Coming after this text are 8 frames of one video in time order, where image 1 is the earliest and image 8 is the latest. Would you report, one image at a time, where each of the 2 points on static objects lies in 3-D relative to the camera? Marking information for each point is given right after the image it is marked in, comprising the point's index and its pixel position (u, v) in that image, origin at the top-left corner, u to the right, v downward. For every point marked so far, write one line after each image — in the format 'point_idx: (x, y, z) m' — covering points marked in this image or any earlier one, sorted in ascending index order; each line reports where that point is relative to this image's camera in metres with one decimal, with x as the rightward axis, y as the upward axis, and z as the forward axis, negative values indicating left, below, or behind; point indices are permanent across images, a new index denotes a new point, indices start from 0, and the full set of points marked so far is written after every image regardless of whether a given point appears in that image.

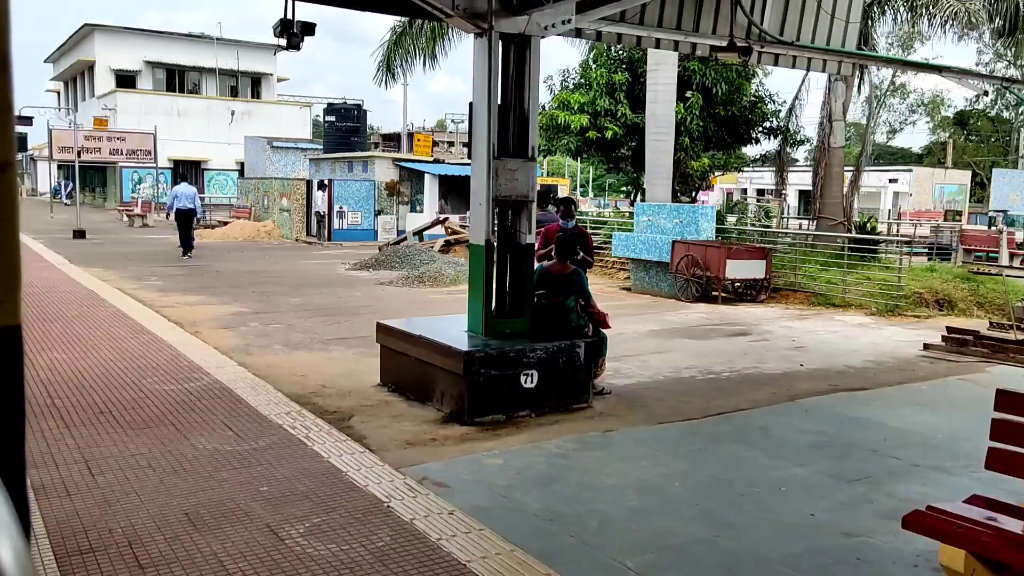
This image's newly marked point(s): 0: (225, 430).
0: (-2.1, -1.0, +6.1) m
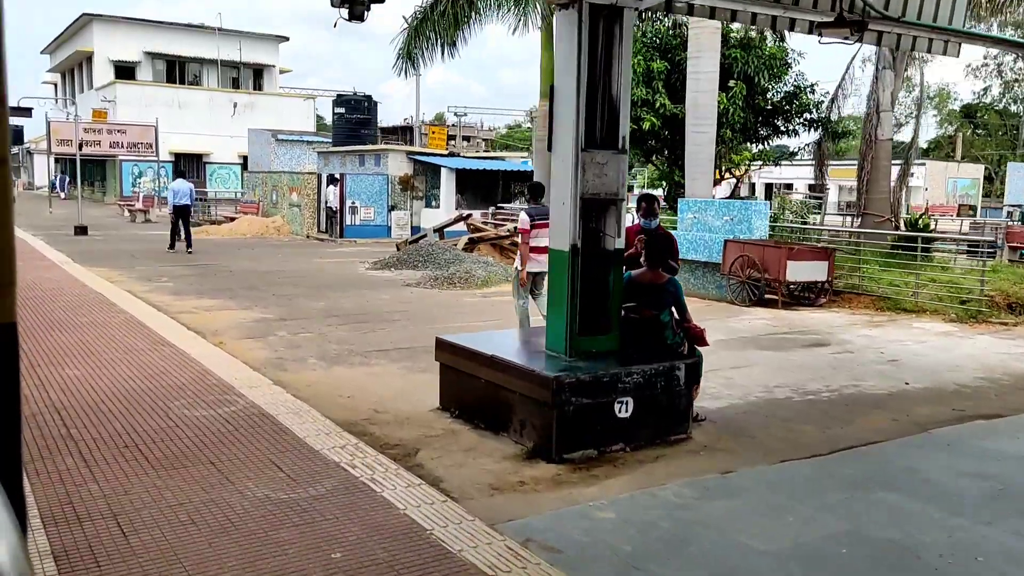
0: (-1.4, -1.1, +5.2) m
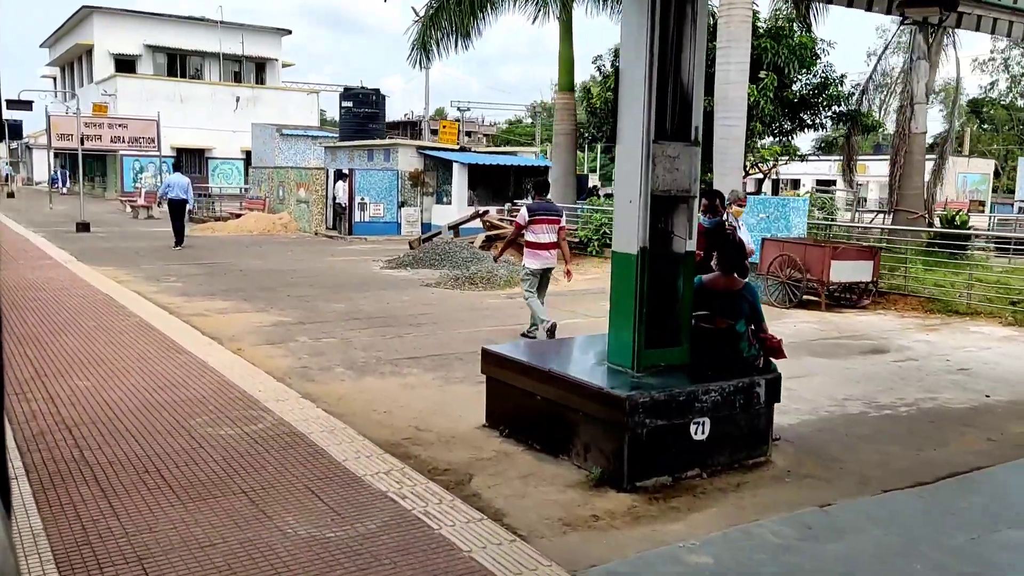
0: (-1.1, -1.2, +4.6) m
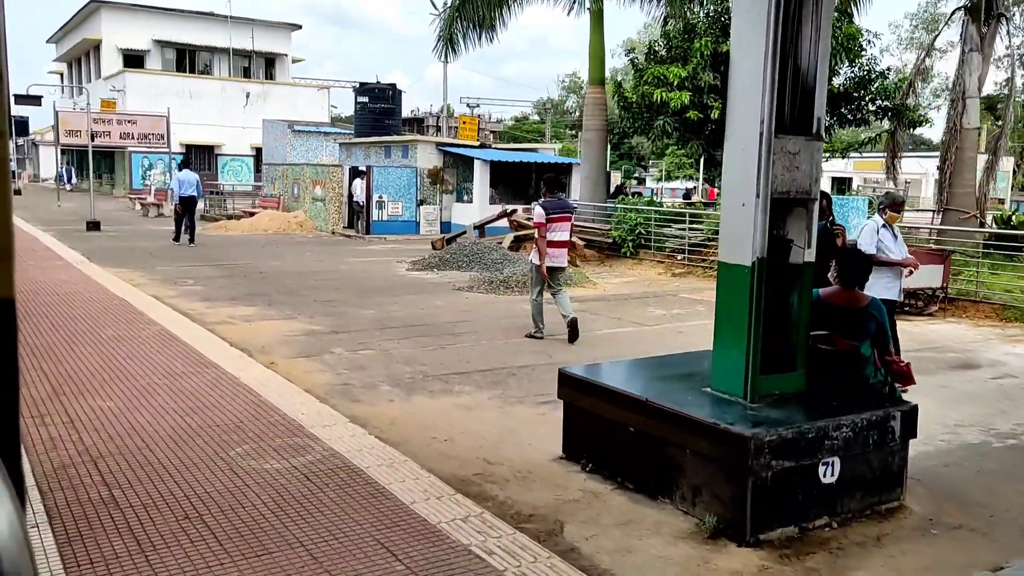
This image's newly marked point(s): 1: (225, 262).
0: (-0.6, -1.3, +3.9) m
1: (-5.6, +0.5, +16.4) m
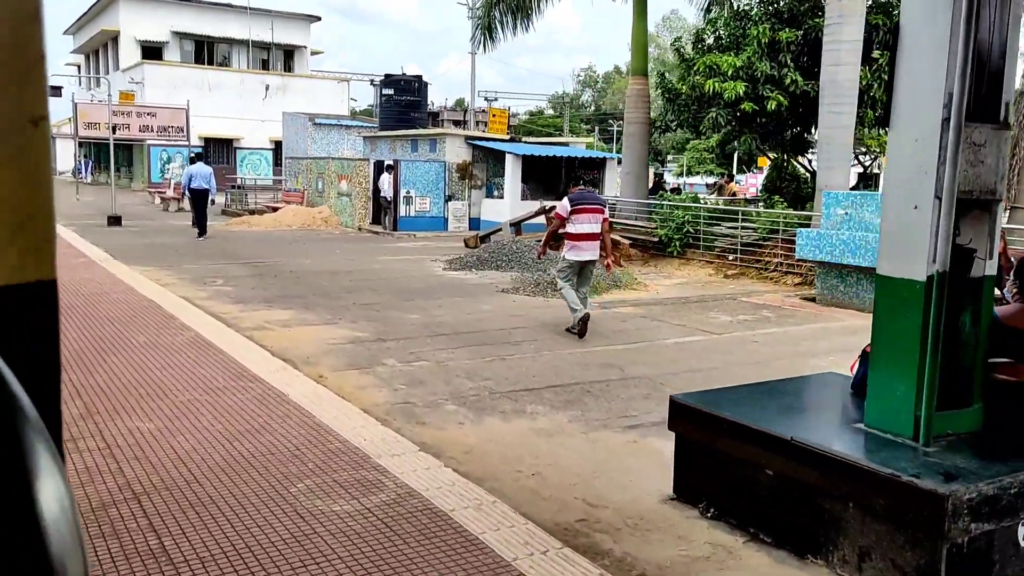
0: (0.0, -1.4, +3.2) m
1: (-4.8, +0.5, +15.7) m
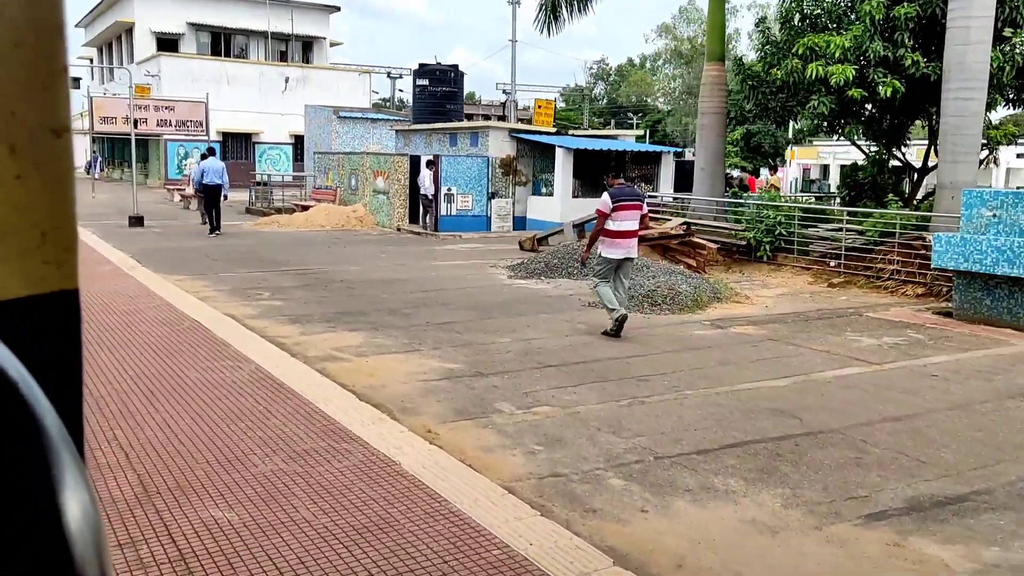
0: (+1.0, -1.6, +1.7) m
1: (-3.7, +0.4, +14.3) m
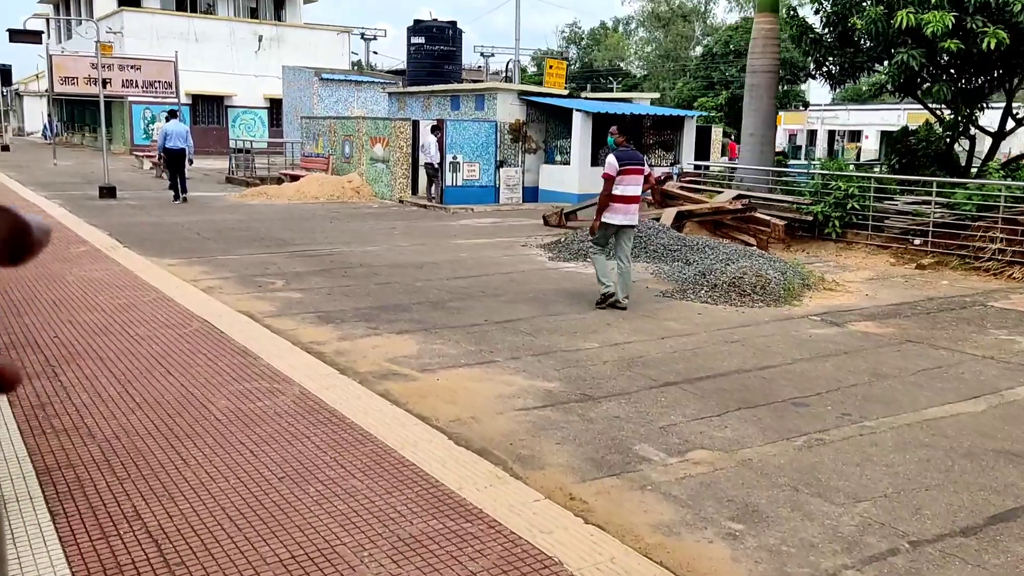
0: (+2.0, -1.8, +0.2) m
1: (-3.1, +0.6, +12.5) m
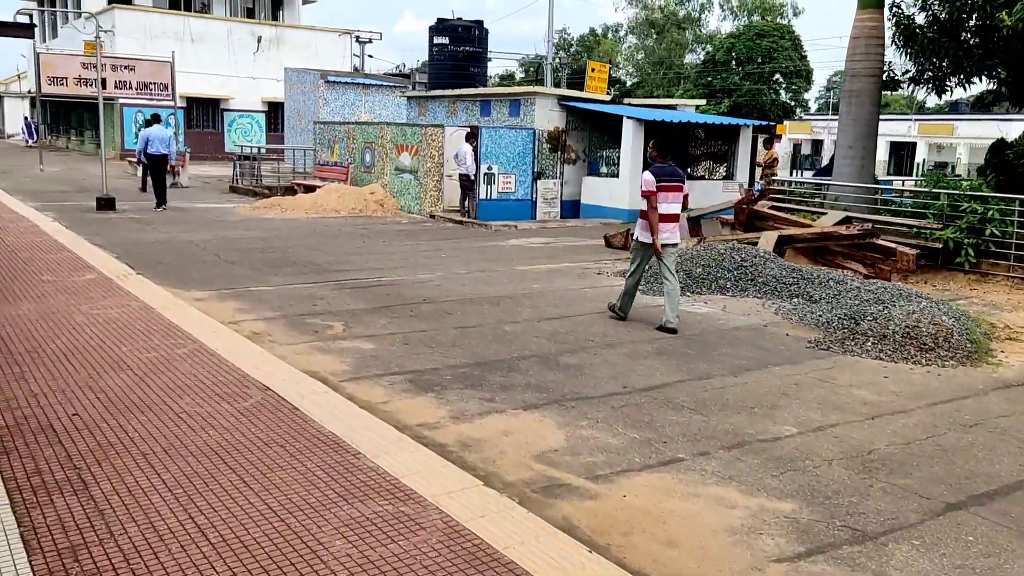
0: (+3.3, -2.2, -1.5) m
1: (-2.1, +0.2, +10.7) m
